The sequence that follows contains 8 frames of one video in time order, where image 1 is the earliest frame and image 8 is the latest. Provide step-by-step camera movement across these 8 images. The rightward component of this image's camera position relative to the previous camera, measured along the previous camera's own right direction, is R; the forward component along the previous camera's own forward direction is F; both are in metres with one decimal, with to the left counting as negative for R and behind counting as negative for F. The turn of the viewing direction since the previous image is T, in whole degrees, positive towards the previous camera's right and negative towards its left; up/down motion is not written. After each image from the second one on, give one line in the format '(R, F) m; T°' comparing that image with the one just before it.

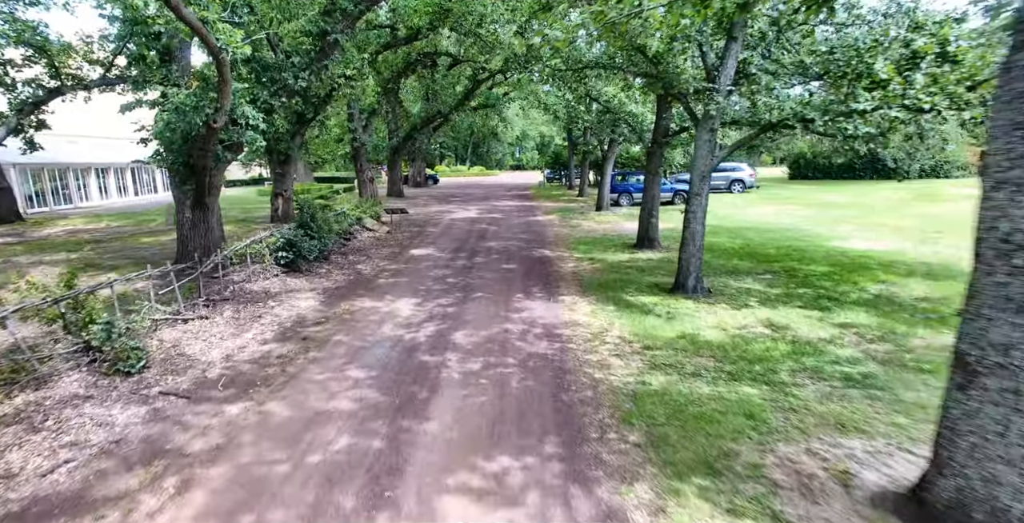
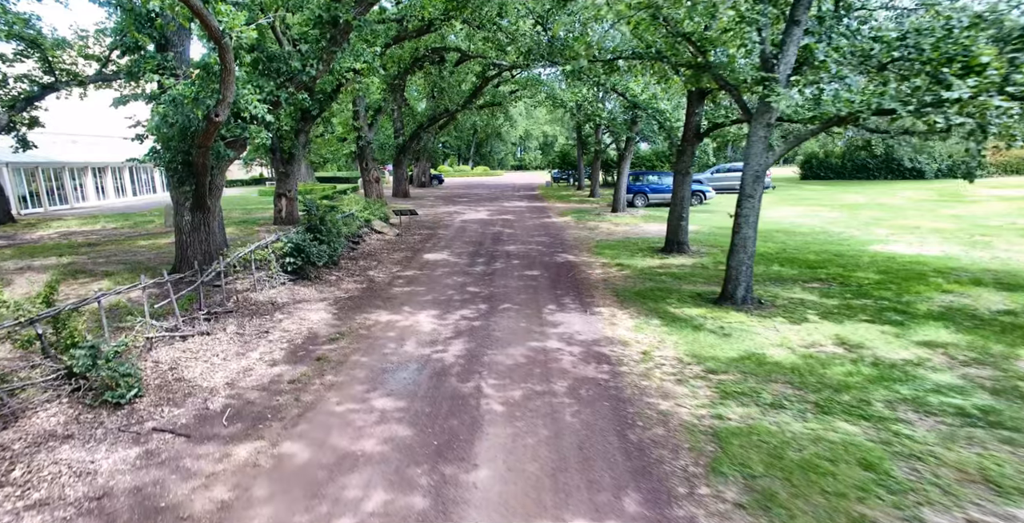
(-0.5, +0.9) m; 0°
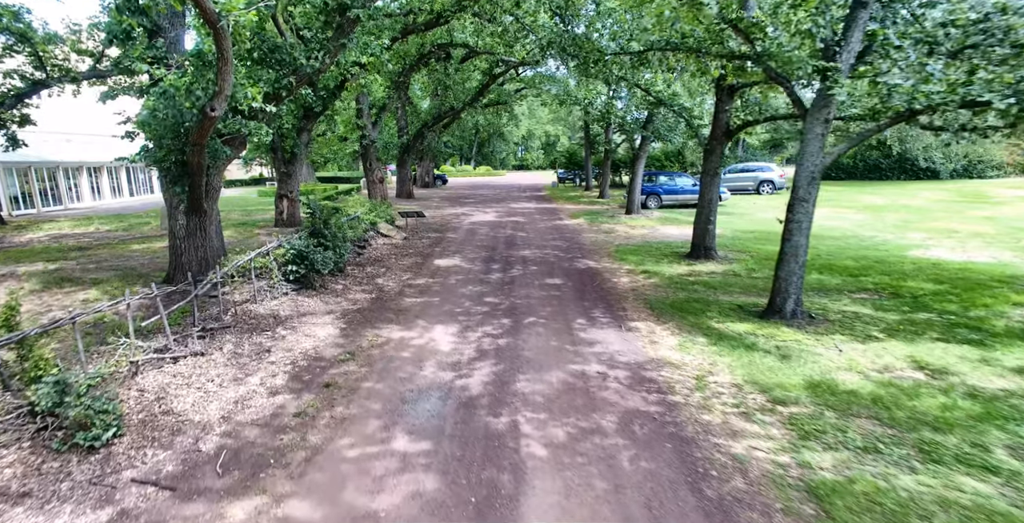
(-0.4, +0.8) m; 0°
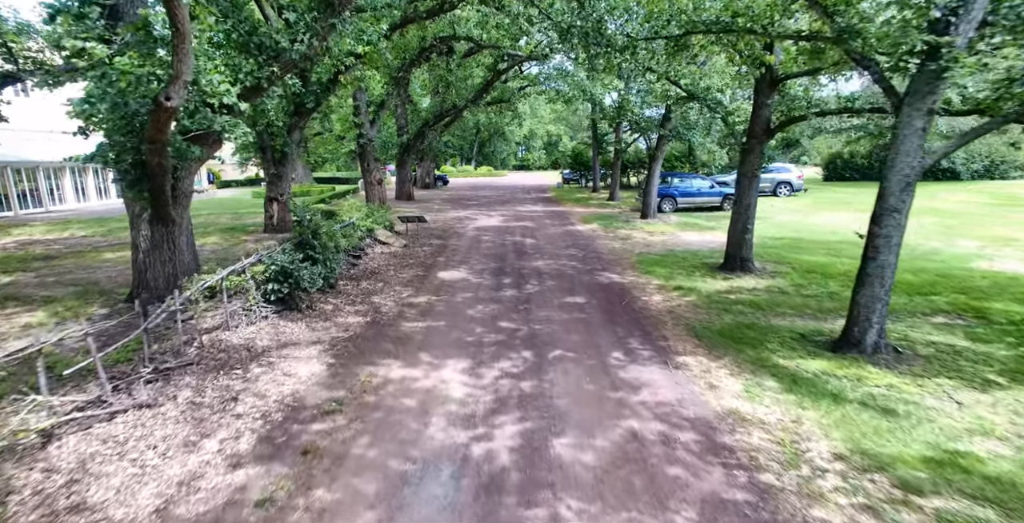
(-0.3, +1.4) m; 0°
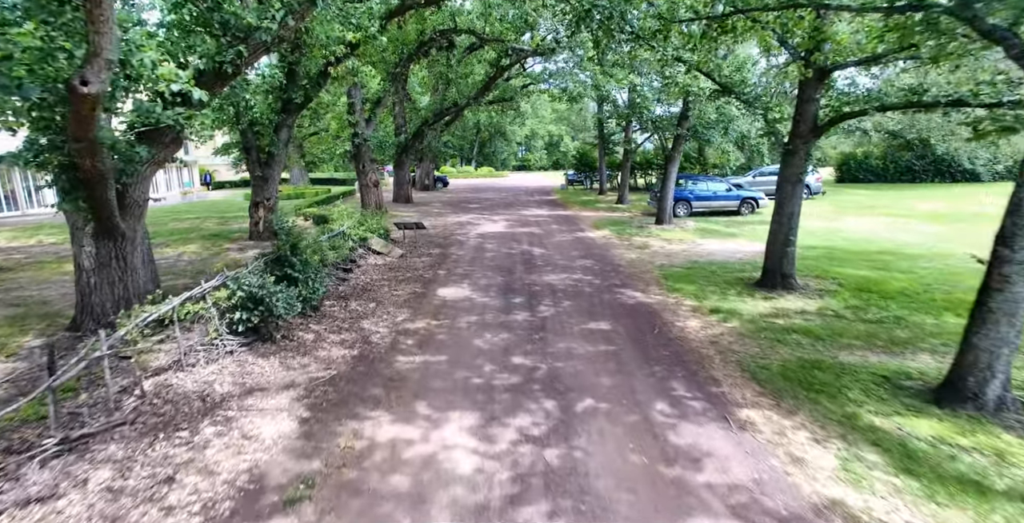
(-0.2, +1.4) m; 0°
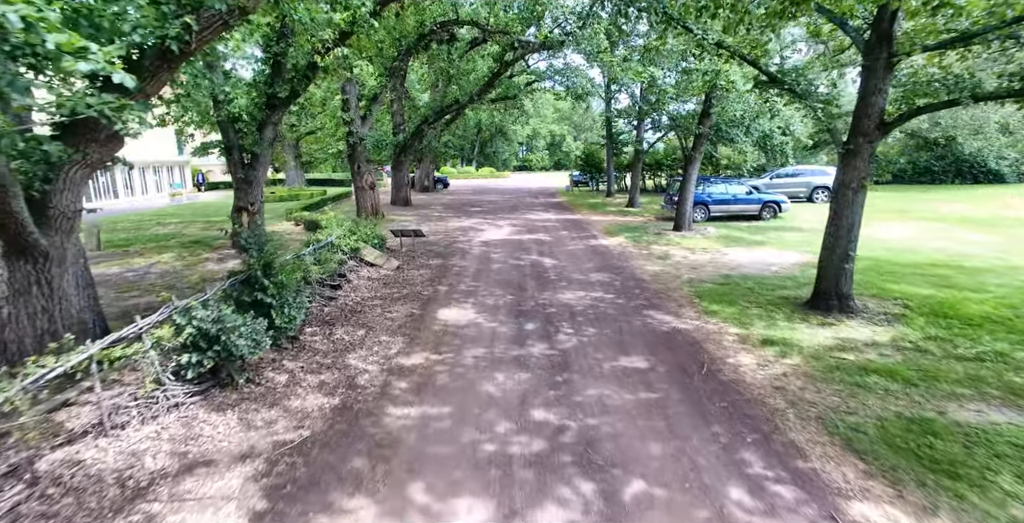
(-0.2, +1.5) m; 0°
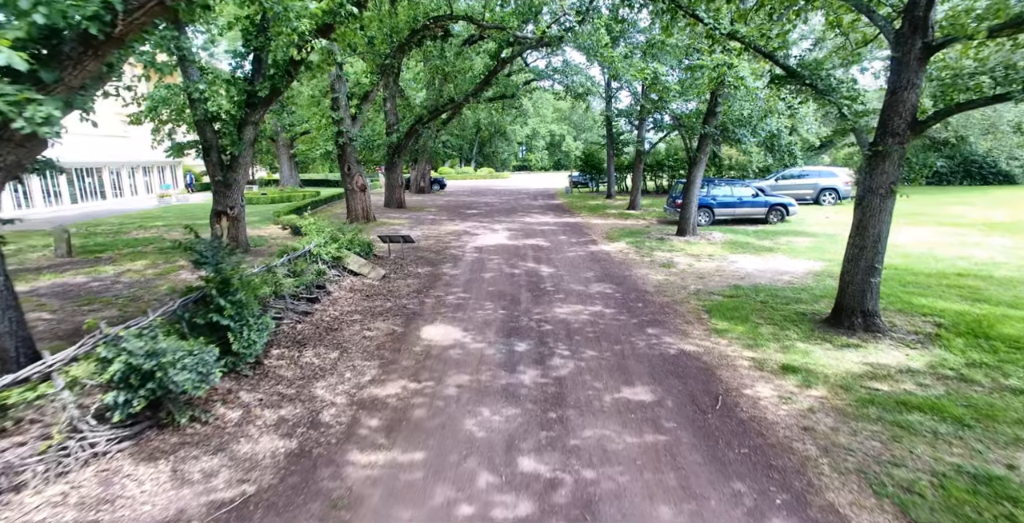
(+0.1, +0.8) m; 0°
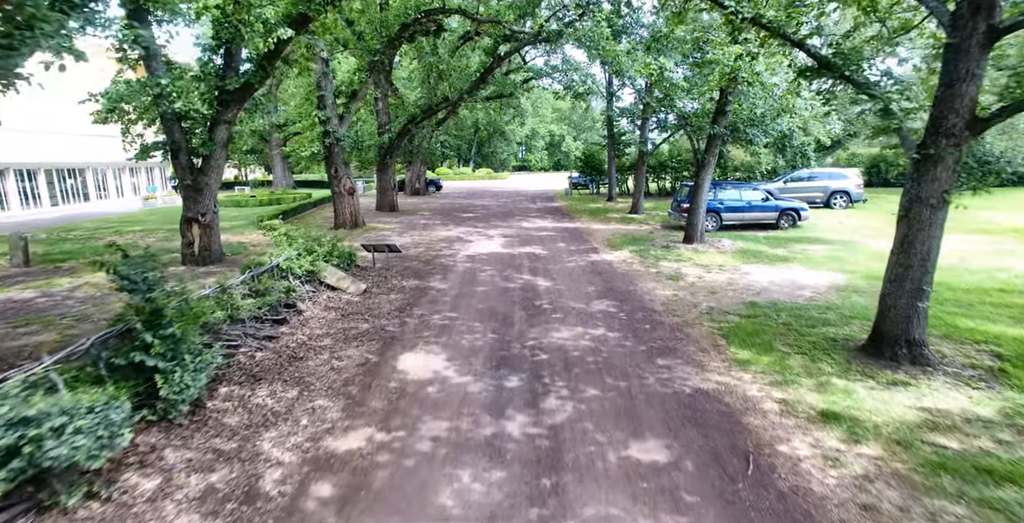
(+0.1, +1.1) m; 0°
